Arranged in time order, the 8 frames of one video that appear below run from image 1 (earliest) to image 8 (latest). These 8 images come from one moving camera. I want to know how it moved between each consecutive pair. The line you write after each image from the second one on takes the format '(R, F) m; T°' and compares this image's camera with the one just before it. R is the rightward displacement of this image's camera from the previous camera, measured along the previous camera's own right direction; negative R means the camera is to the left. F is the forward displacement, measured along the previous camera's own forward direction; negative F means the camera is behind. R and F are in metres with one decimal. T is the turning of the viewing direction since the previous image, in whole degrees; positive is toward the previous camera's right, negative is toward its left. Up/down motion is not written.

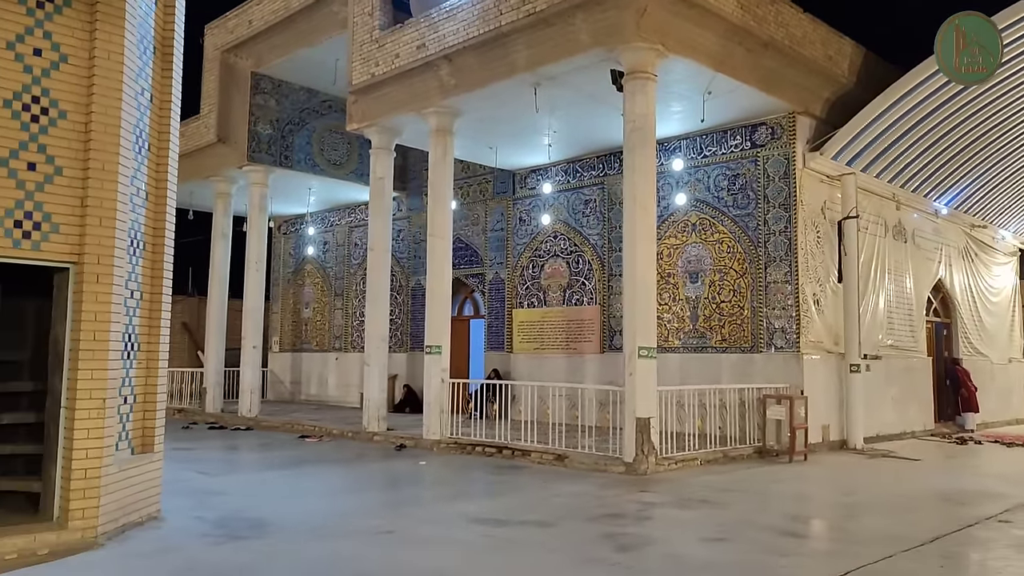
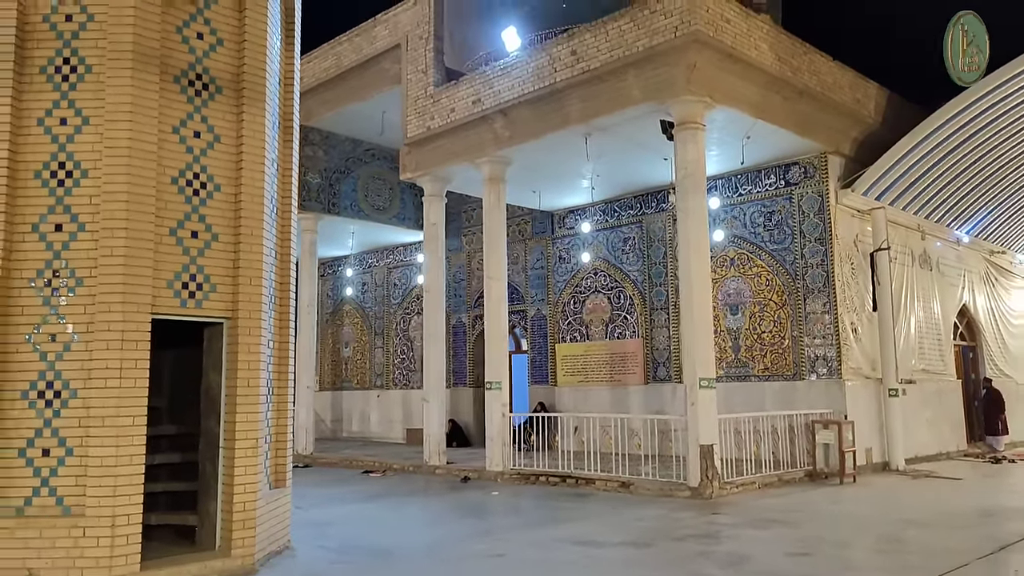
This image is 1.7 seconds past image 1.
(-0.8, -0.5) m; 0°
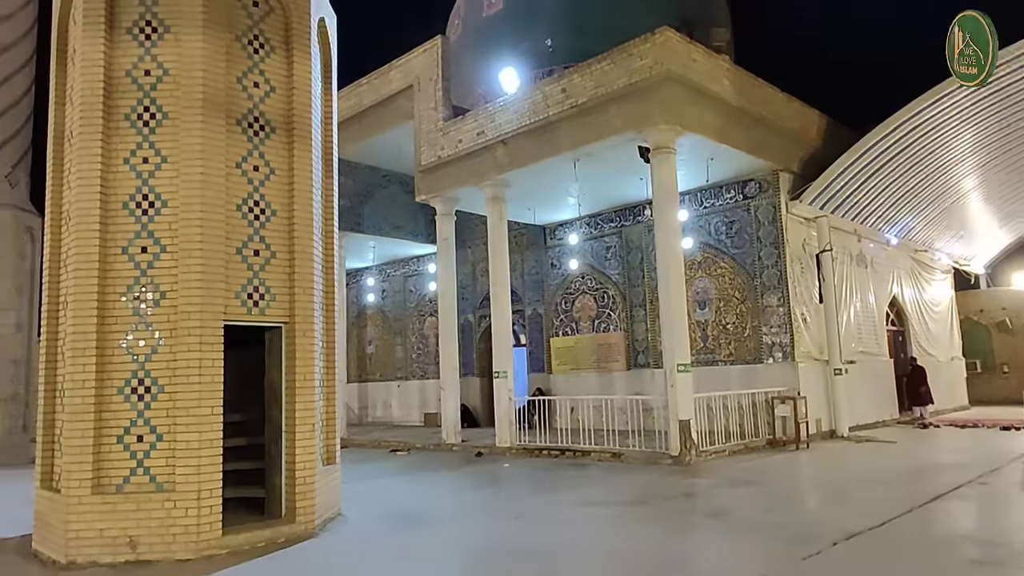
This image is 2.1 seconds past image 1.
(-0.4, -1.0) m; +3°
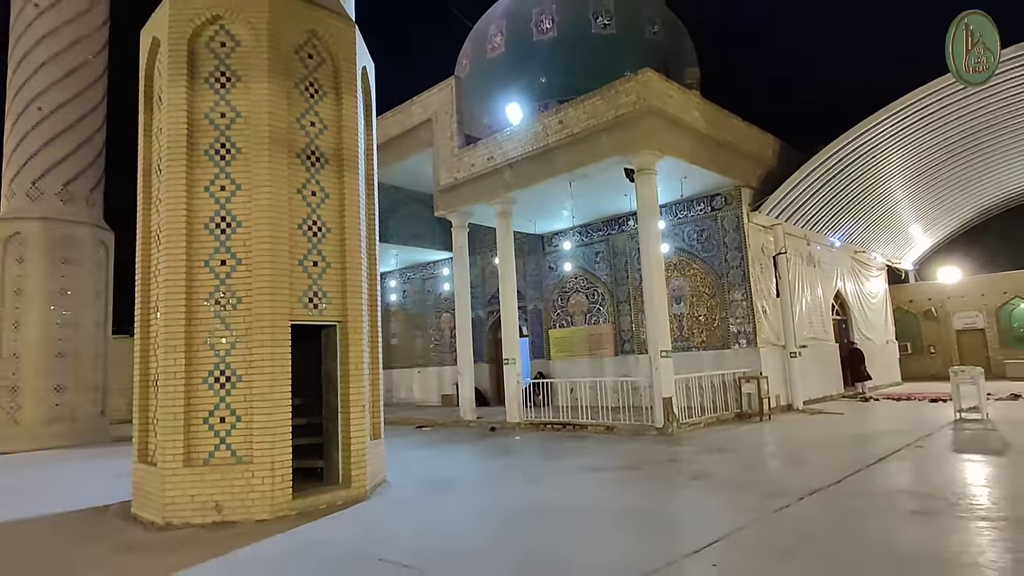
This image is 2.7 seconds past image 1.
(-0.5, -1.2) m; +3°
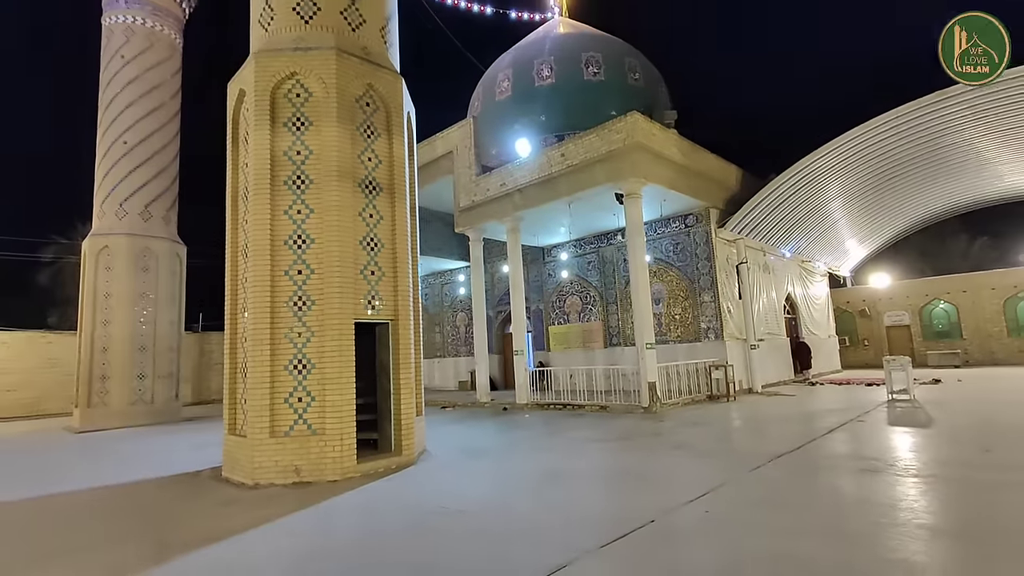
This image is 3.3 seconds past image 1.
(-0.7, -1.6) m; +3°
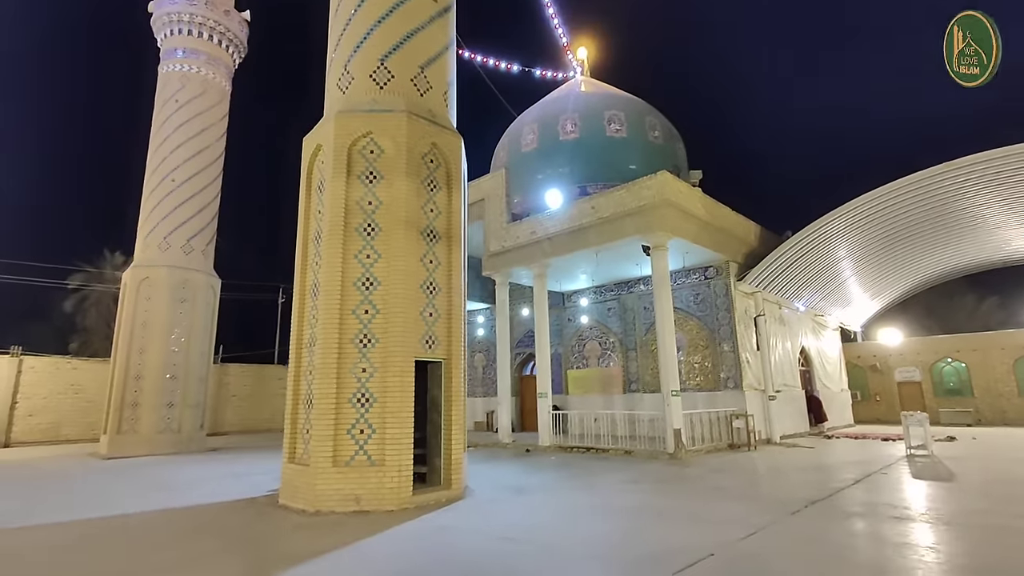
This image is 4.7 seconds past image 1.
(-0.7, -0.6) m; 0°
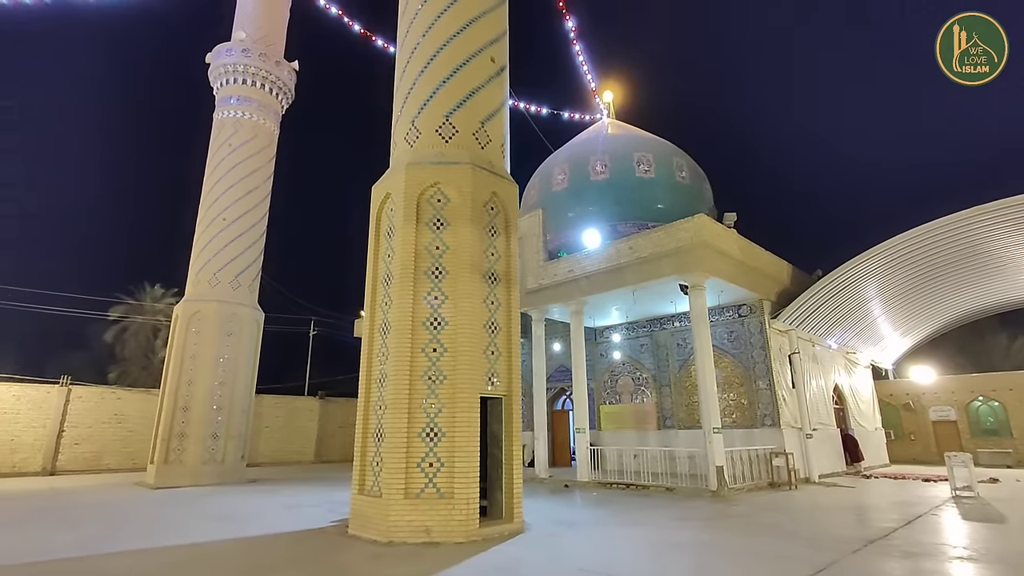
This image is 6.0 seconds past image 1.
(-0.7, -0.5) m; -2°
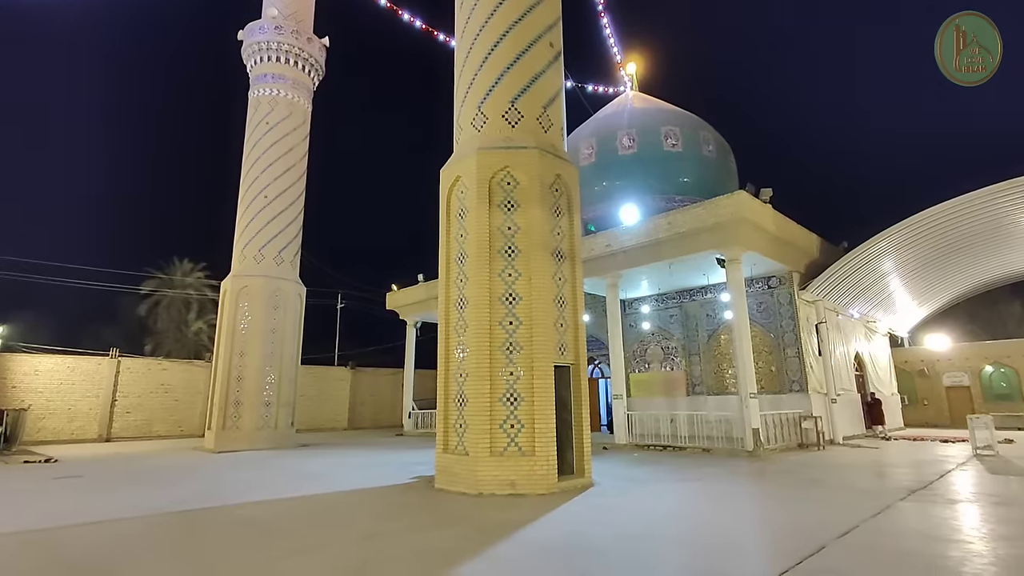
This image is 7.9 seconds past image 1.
(-1.1, -0.7) m; 0°
